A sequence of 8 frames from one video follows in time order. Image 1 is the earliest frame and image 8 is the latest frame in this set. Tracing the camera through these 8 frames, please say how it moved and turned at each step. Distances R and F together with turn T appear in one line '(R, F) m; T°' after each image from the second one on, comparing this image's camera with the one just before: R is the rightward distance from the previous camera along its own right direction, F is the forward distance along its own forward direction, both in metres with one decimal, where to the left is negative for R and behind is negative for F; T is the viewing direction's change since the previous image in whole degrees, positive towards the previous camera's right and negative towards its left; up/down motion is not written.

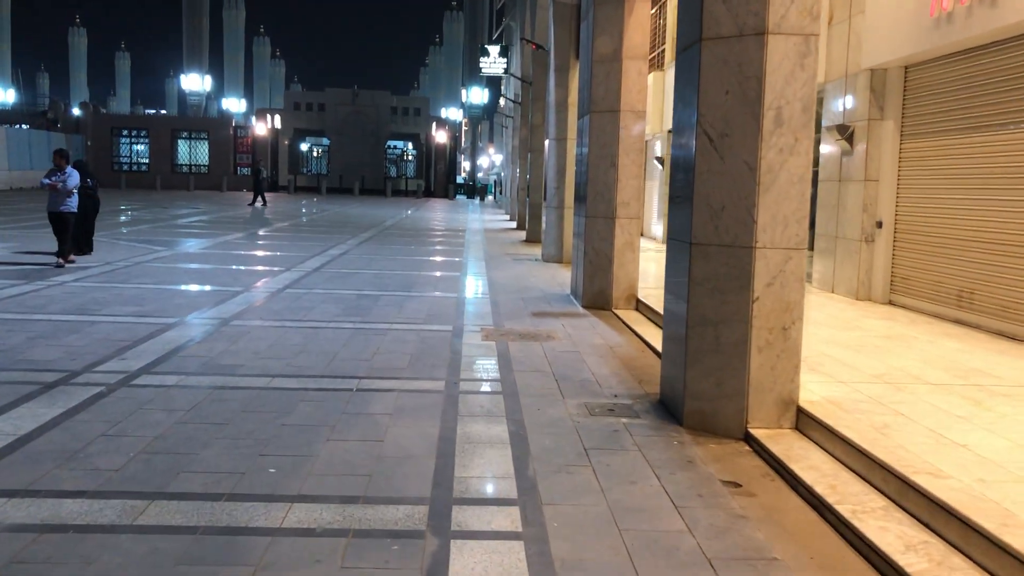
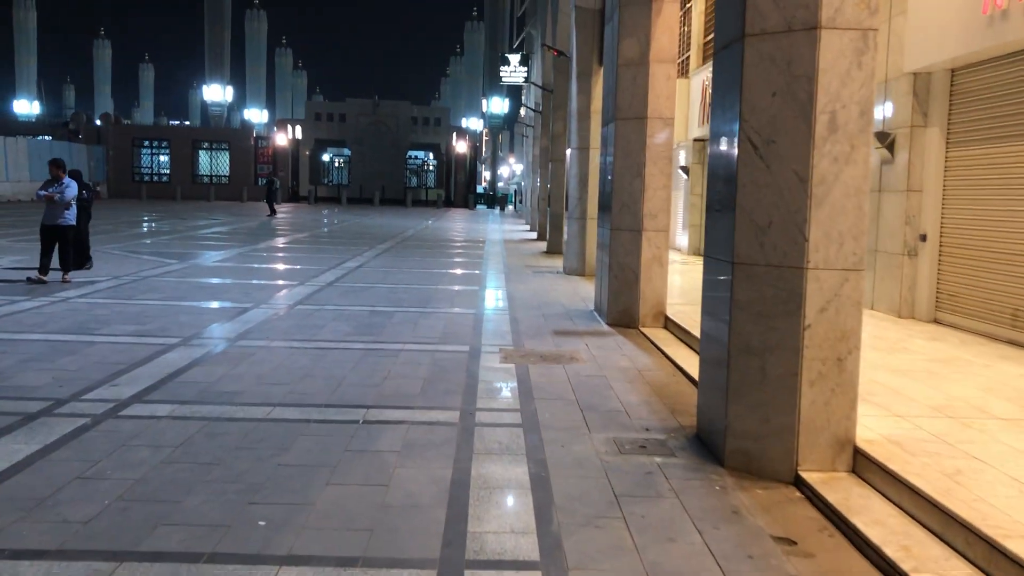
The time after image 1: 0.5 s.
(0.0, +0.6) m; -1°
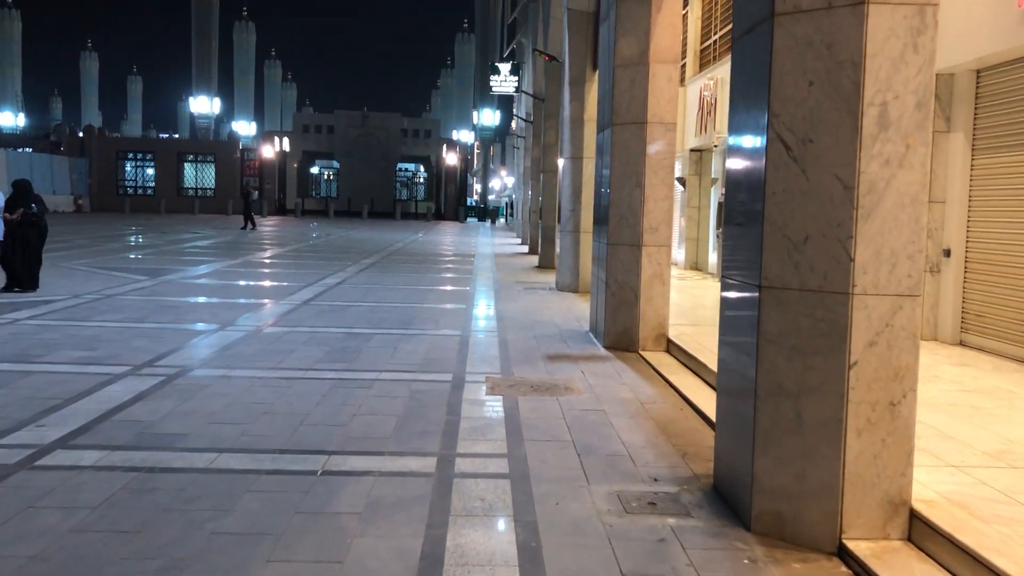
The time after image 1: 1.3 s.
(0.0, +0.8) m; +1°
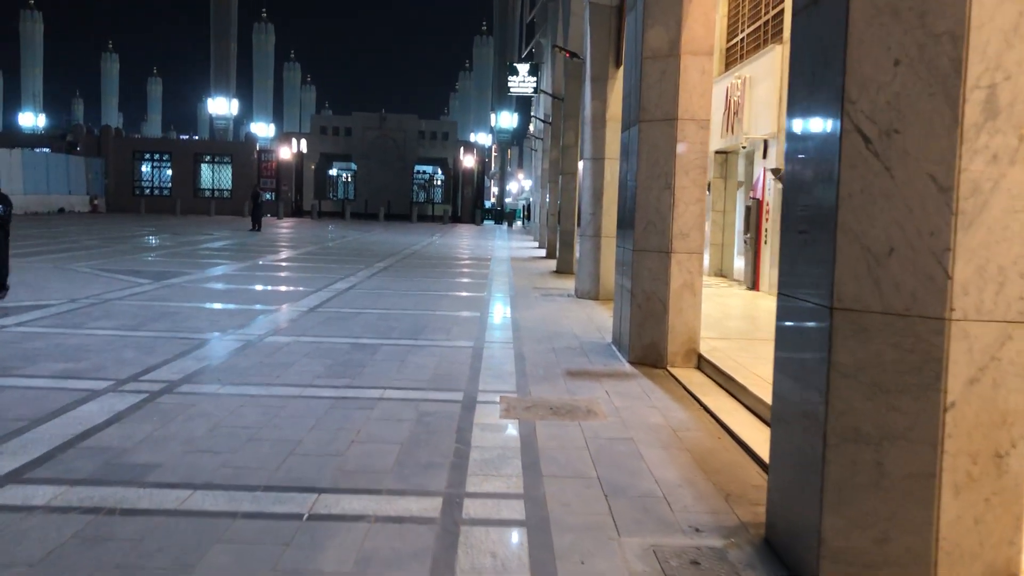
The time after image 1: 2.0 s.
(0.0, +0.7) m; -1°
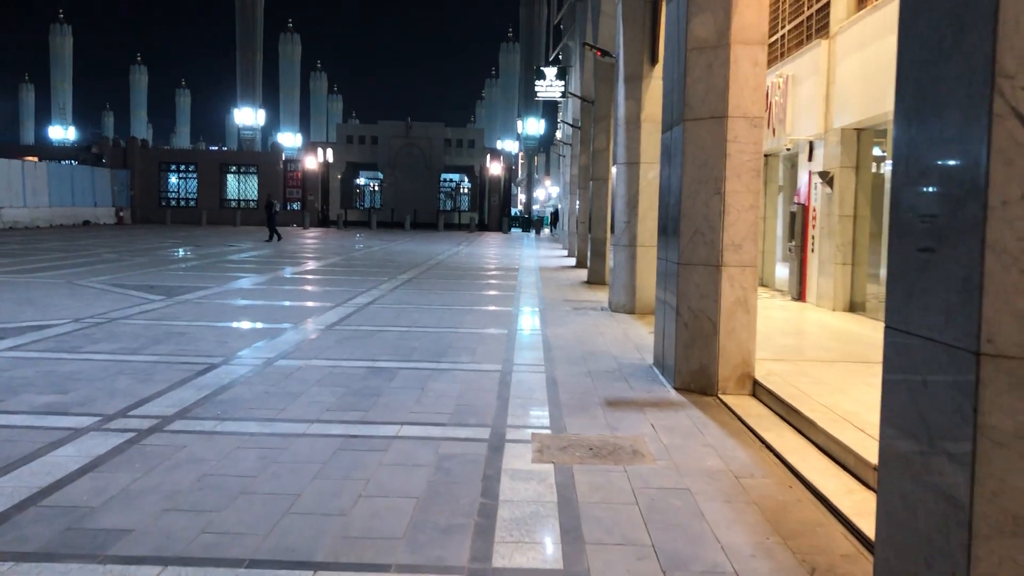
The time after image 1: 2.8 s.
(0.0, +0.8) m; -2°
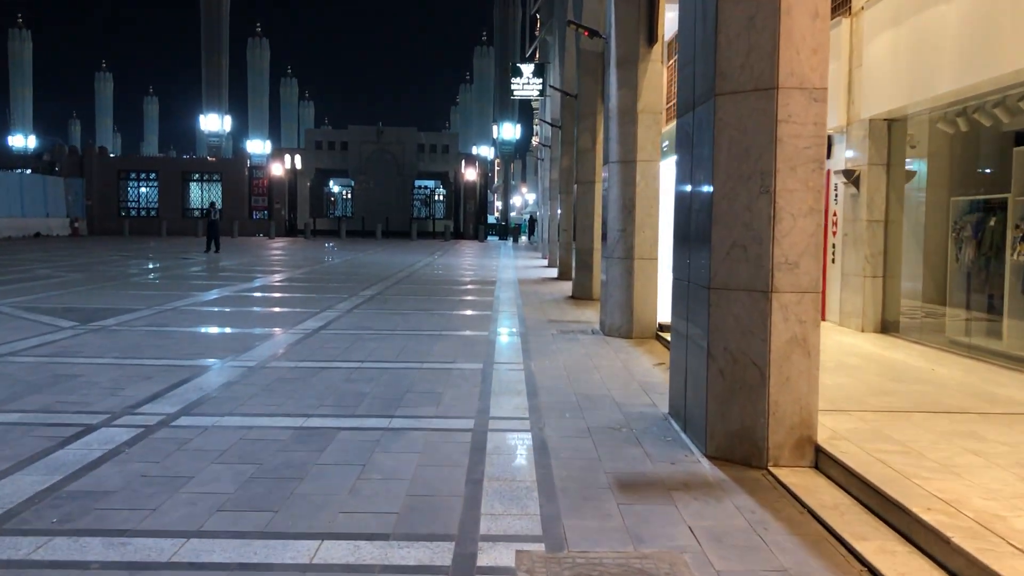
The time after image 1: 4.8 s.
(0.0, +2.1) m; +1°
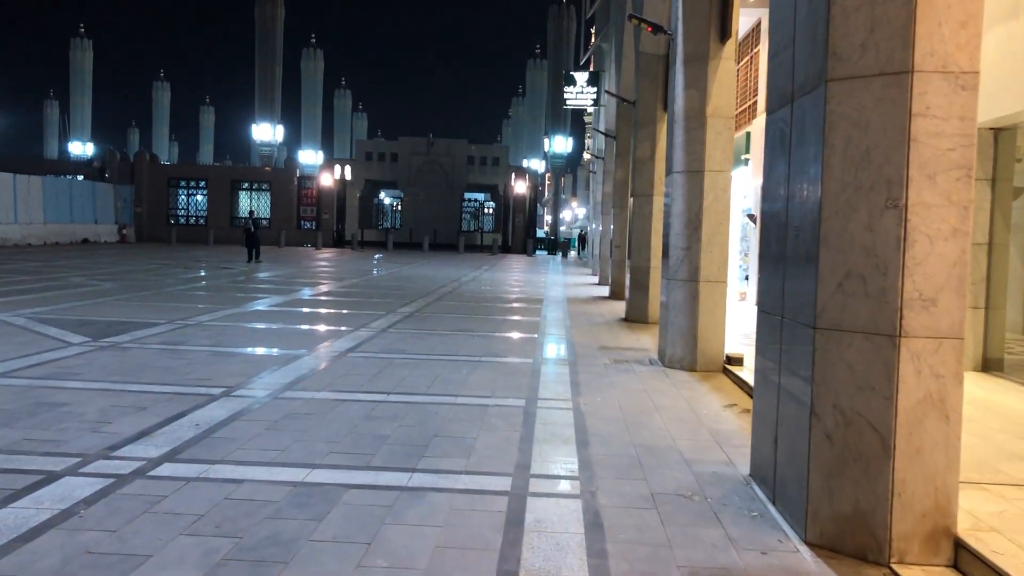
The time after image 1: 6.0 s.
(0.0, +1.2) m; -3°
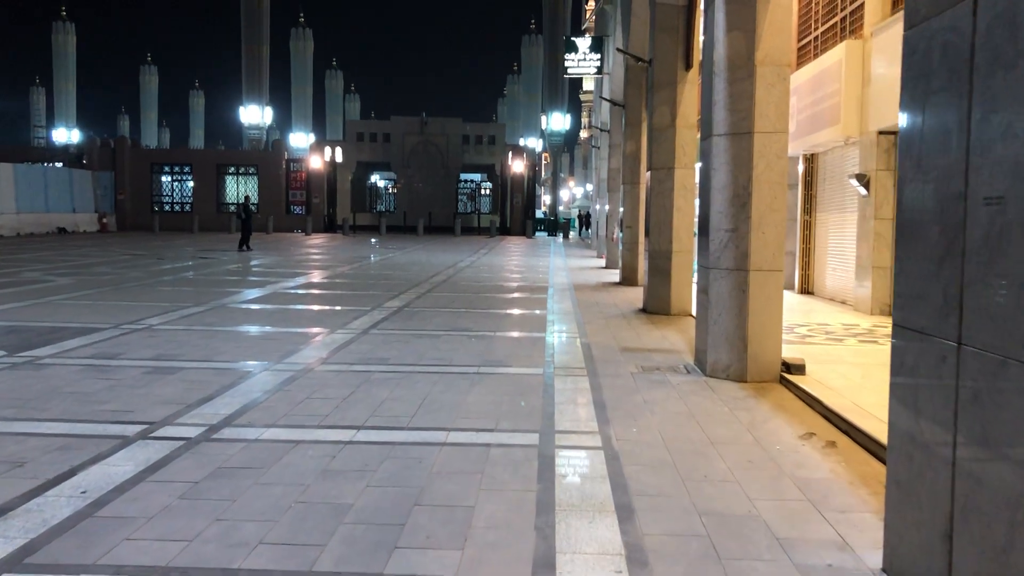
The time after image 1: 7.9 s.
(-0.1, +2.0) m; 0°
